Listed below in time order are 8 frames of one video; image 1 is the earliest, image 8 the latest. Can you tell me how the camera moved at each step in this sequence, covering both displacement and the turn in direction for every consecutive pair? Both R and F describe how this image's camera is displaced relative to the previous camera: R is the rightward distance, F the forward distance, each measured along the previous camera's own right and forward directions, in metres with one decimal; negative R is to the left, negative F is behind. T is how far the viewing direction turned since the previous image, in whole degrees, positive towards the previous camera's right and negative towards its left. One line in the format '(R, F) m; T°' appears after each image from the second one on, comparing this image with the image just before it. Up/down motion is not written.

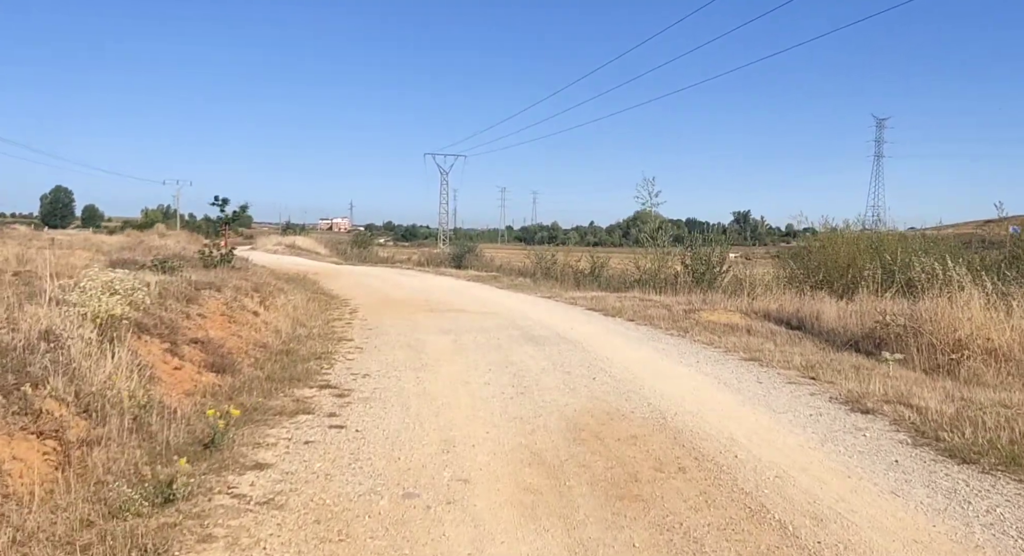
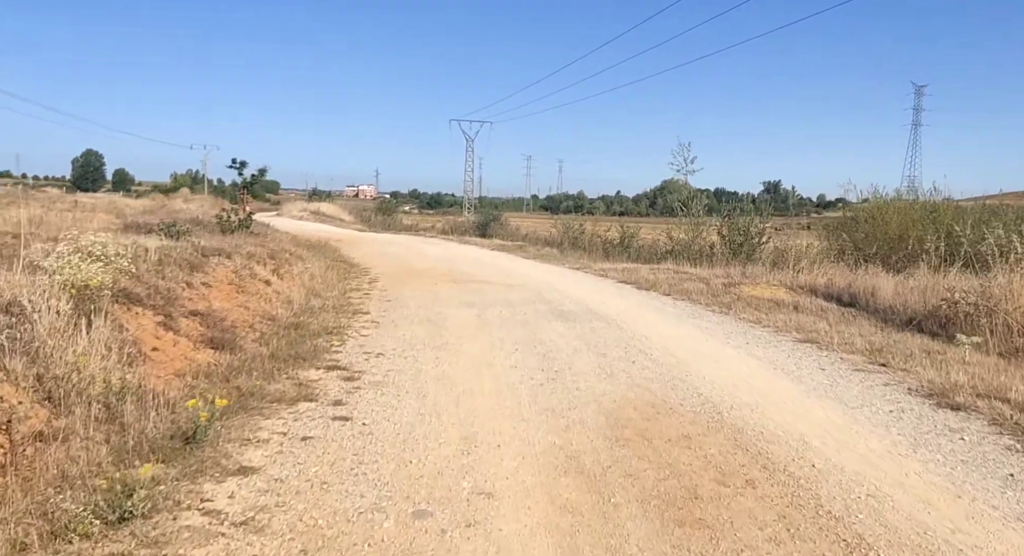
(-0.1, +0.9) m; -2°
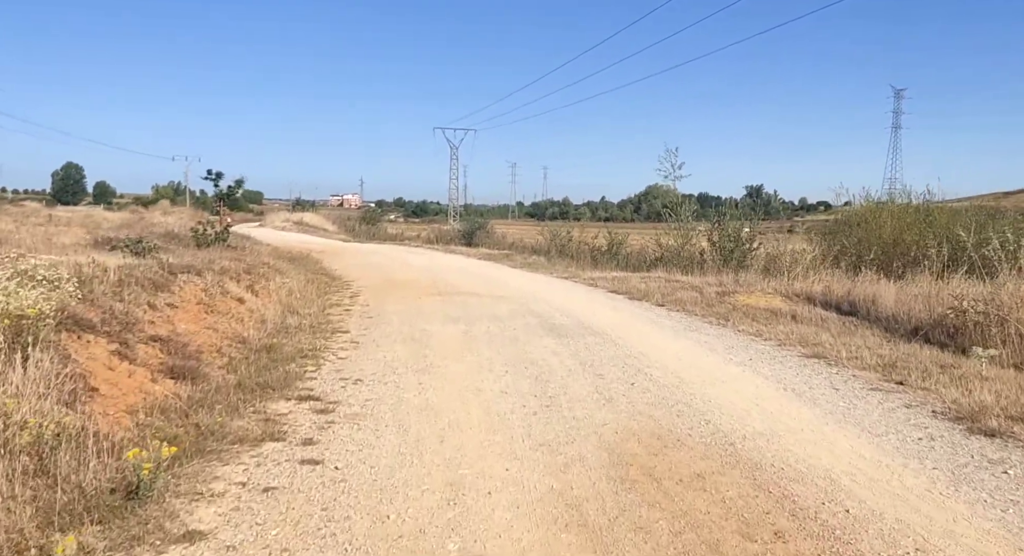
(0.0, +0.6) m; +1°
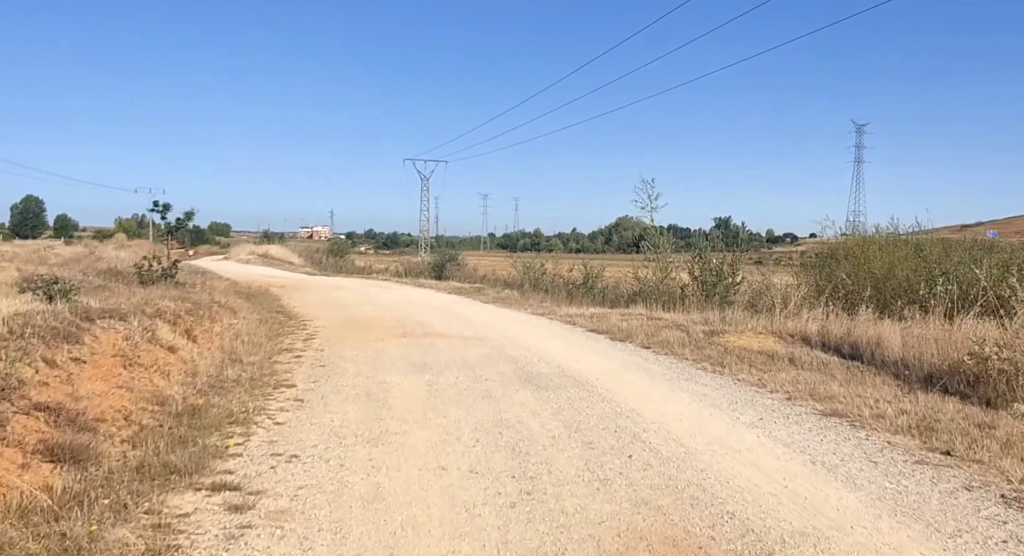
(0.0, +1.2) m; +2°
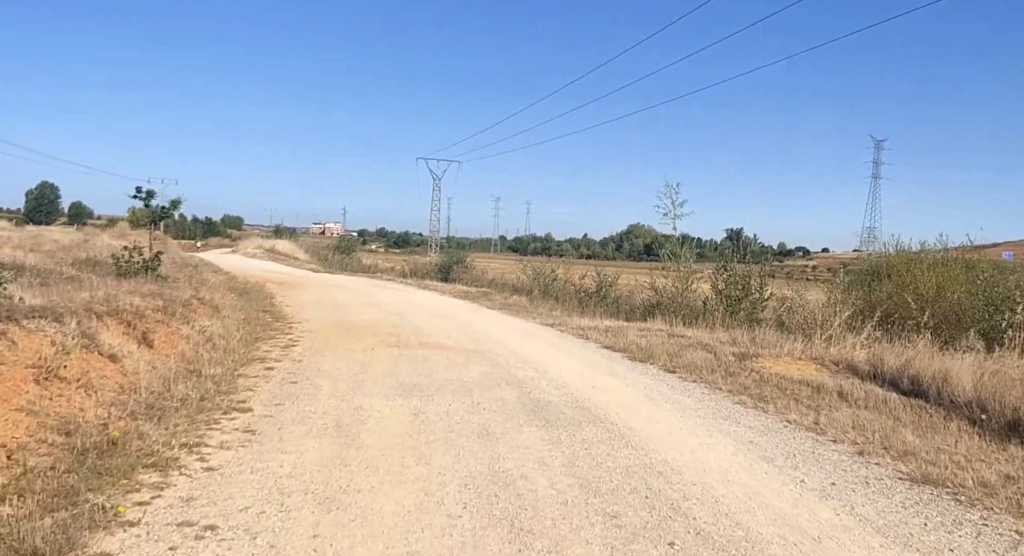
(0.0, +1.5) m; -1°
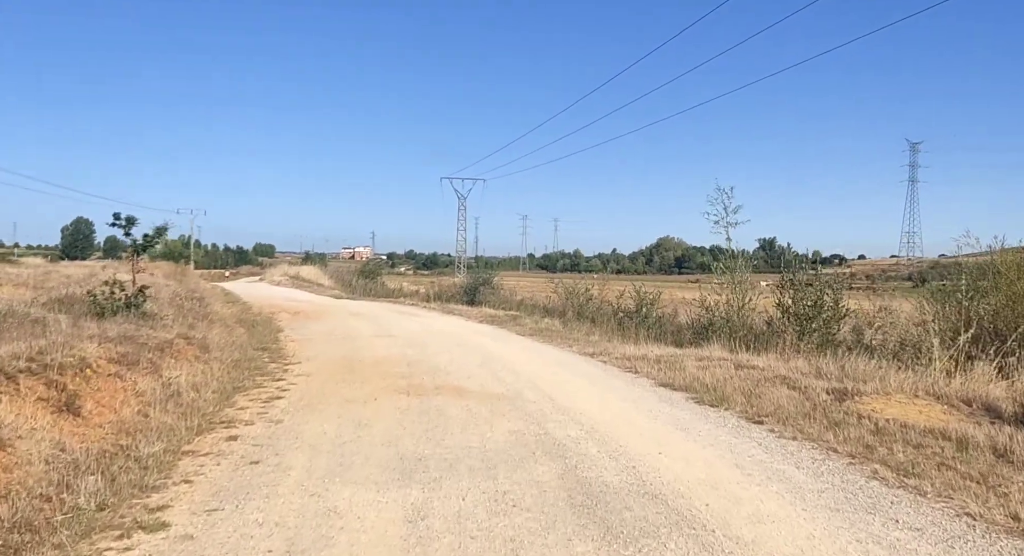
(0.0, +2.3) m; -2°
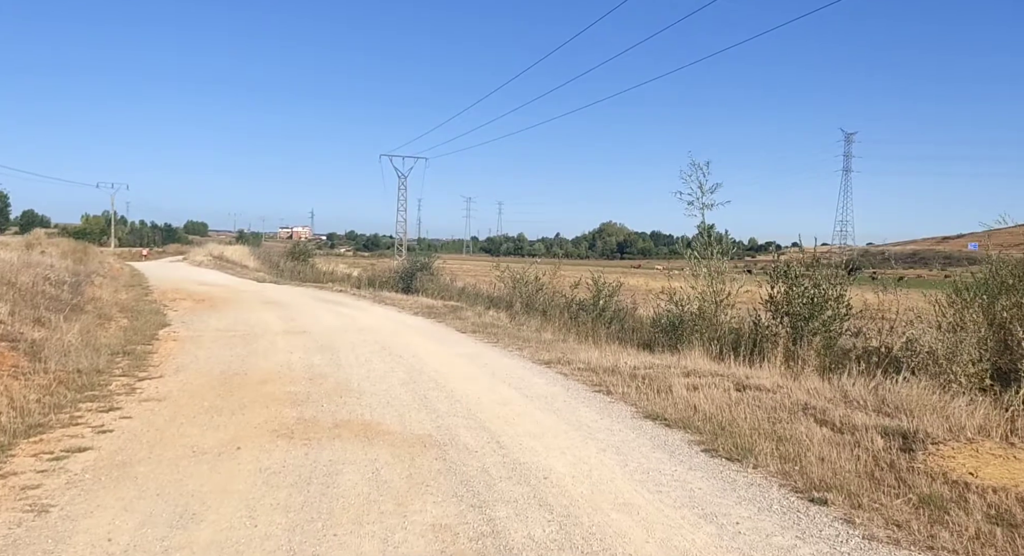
(+0.1, +3.1) m; +4°
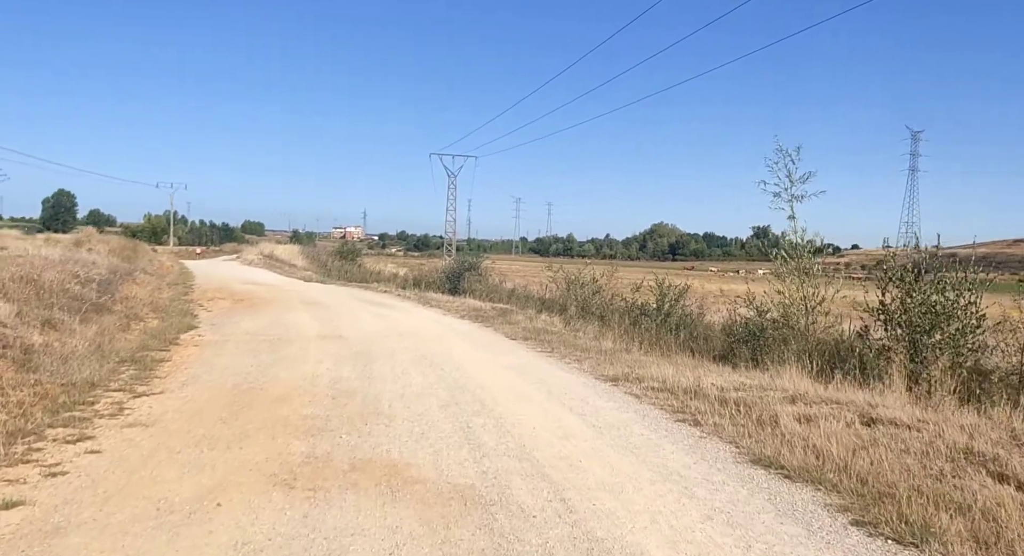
(-0.2, +1.8) m; -4°
